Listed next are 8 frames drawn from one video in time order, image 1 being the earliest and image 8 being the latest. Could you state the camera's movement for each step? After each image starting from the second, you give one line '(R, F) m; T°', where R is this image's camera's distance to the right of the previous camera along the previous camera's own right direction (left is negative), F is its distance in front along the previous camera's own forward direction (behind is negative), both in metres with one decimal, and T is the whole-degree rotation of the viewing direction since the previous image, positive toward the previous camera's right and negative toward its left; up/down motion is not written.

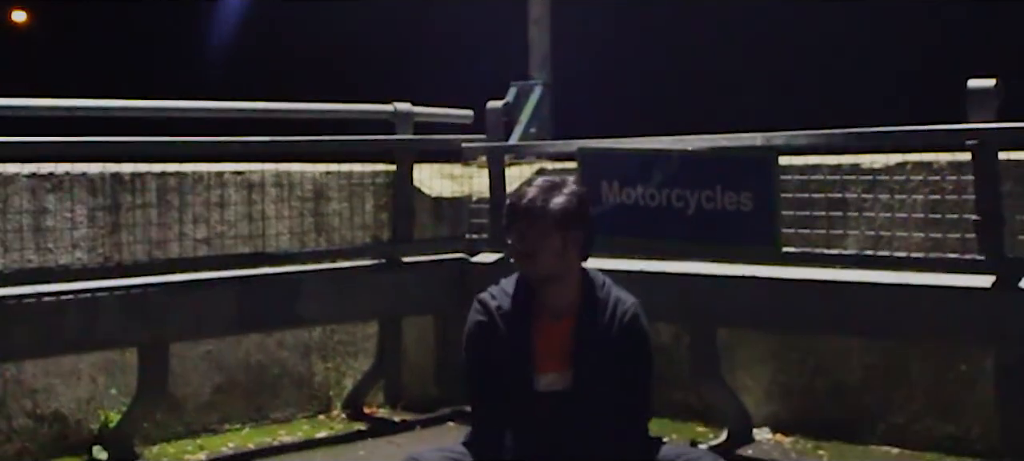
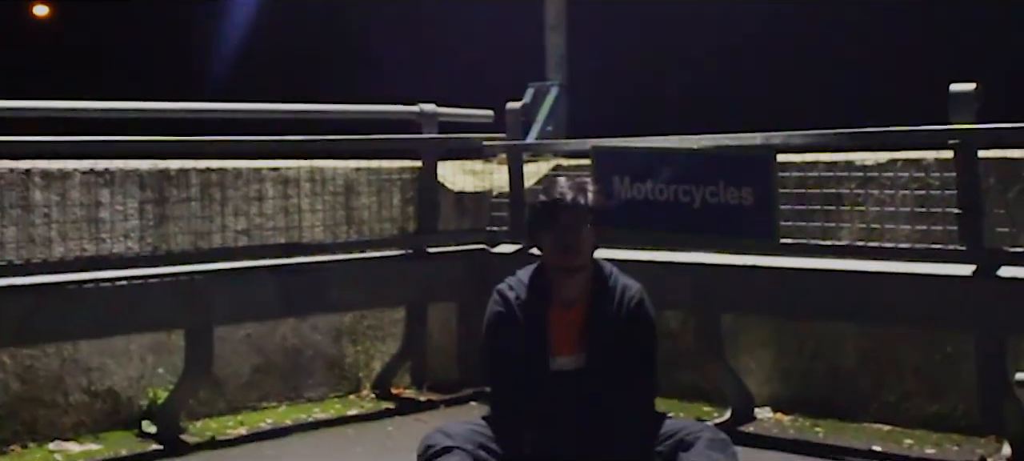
(0.0, -0.4) m; -1°
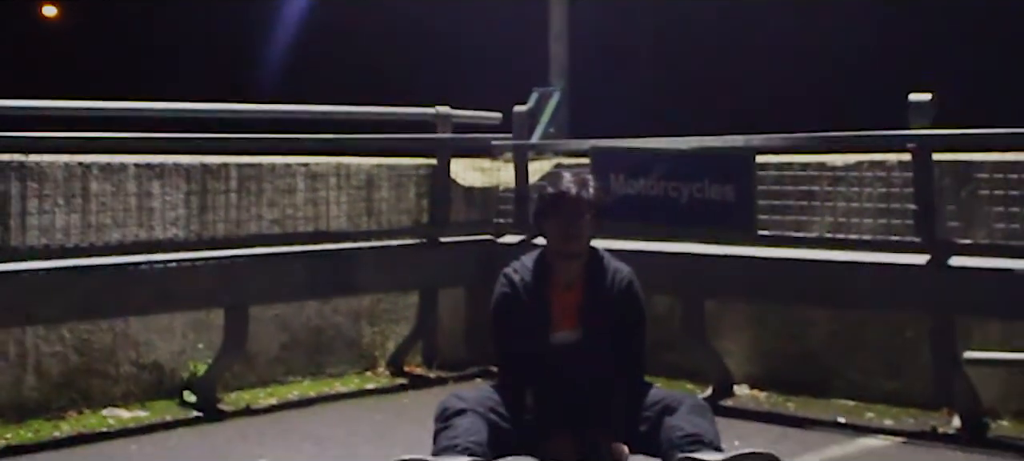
(0.0, -0.6) m; 0°
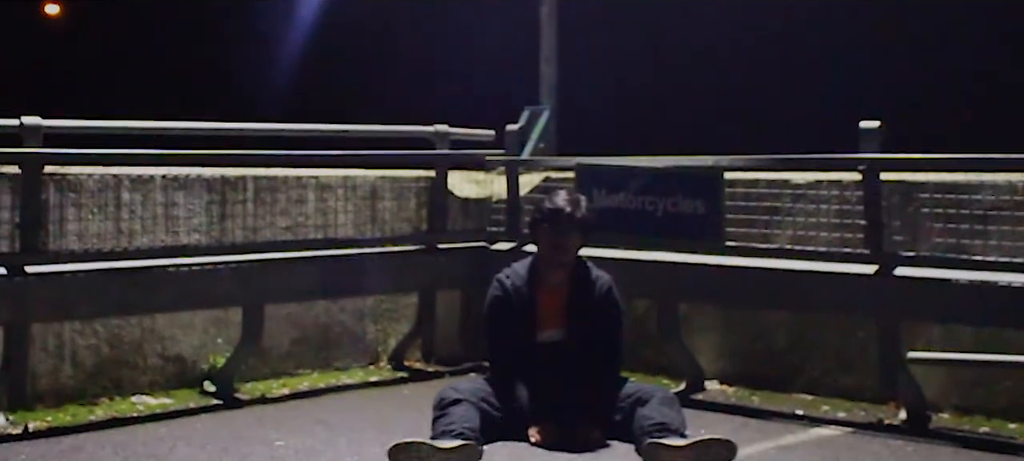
(0.0, -0.6) m; 0°
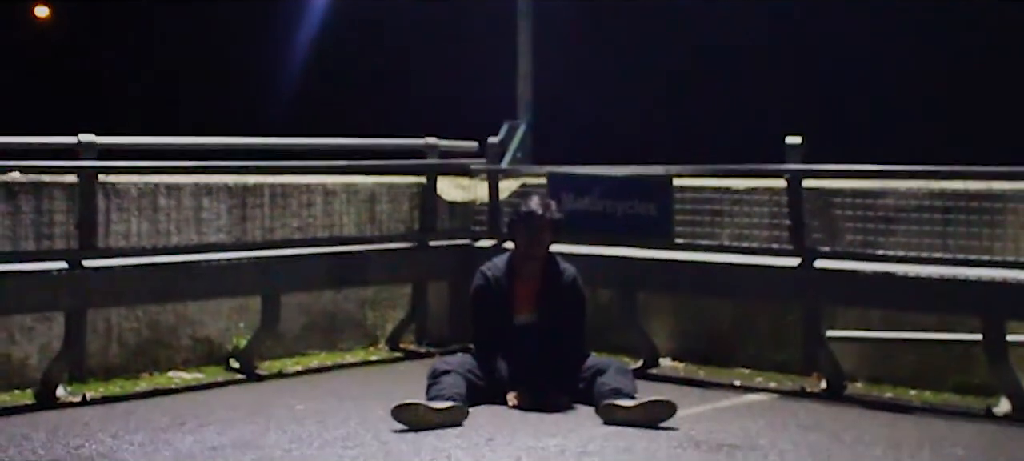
(0.0, -1.1) m; +1°
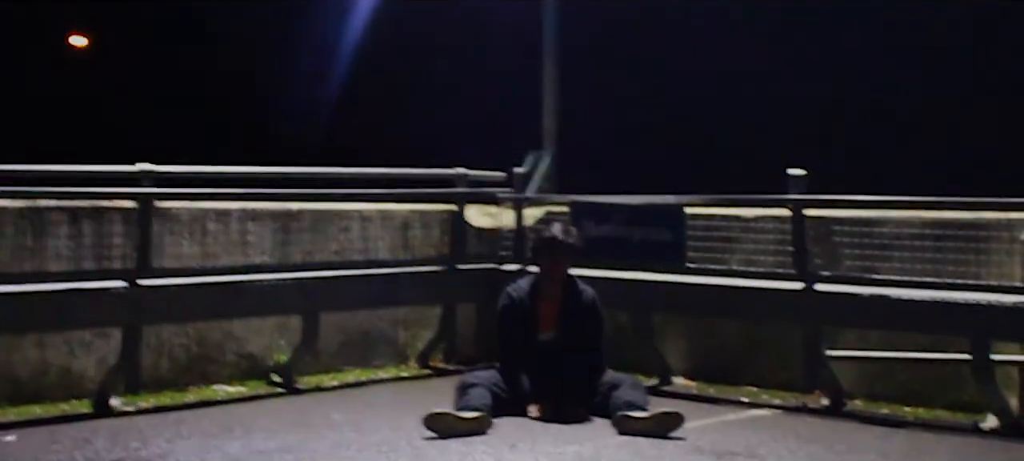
(0.0, -0.6) m; -1°
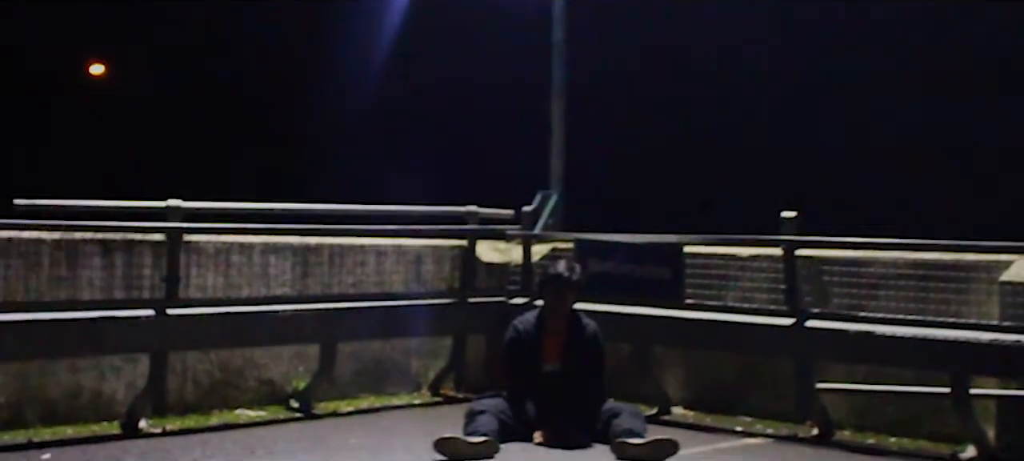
(0.0, -0.5) m; 0°
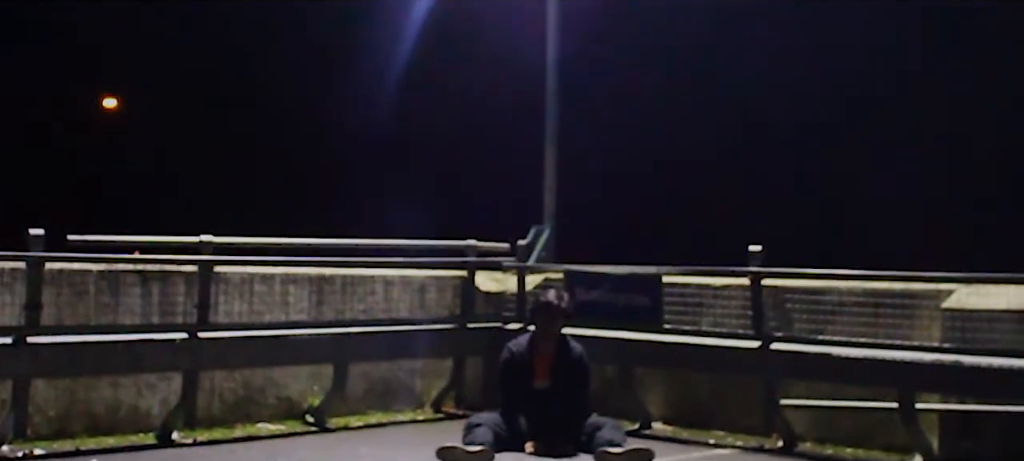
(0.0, -1.0) m; 0°
